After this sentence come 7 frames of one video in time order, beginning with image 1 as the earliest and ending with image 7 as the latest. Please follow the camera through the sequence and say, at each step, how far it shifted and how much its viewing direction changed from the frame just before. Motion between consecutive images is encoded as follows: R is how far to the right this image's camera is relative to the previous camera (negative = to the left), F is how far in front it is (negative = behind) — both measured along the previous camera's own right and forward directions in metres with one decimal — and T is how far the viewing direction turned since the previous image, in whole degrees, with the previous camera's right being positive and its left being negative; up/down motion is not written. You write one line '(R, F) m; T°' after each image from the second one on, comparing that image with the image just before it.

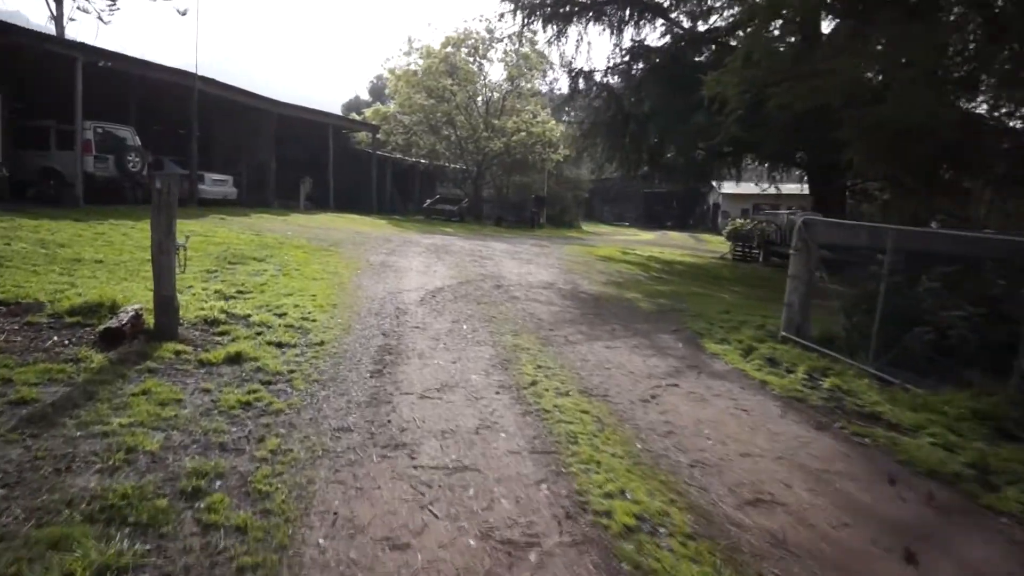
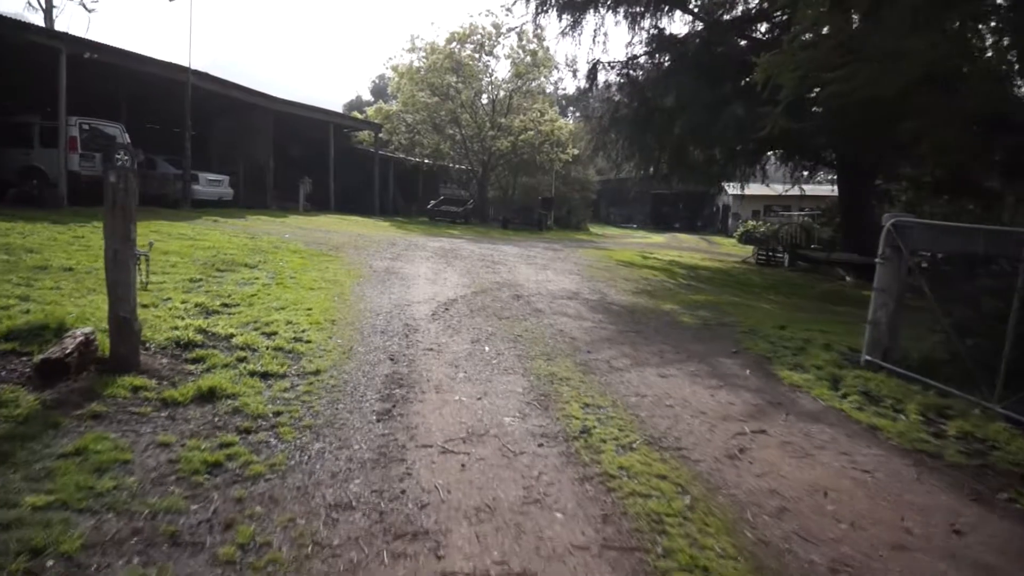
(-0.3, +1.1) m; 0°
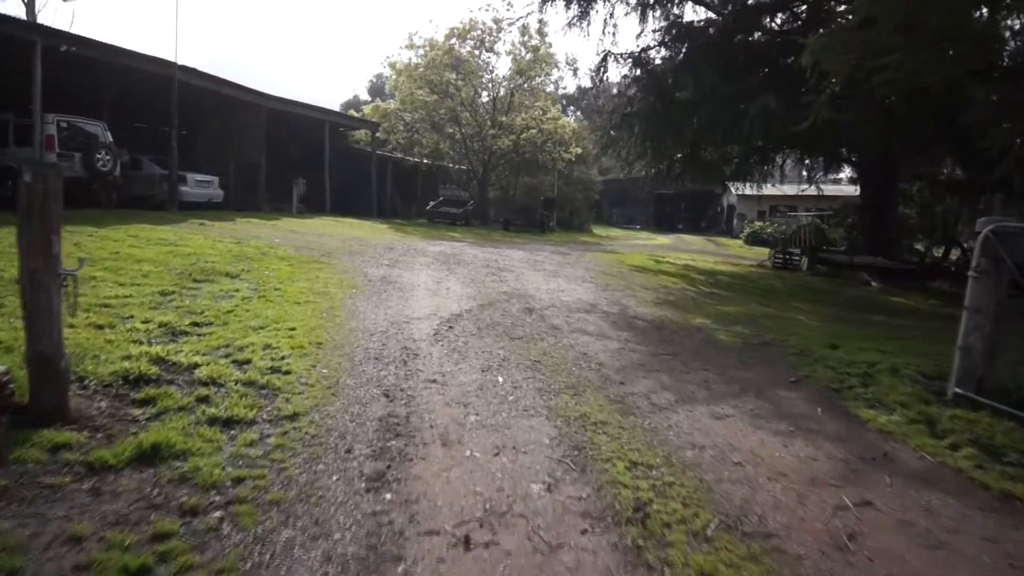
(-0.1, +1.0) m; 0°
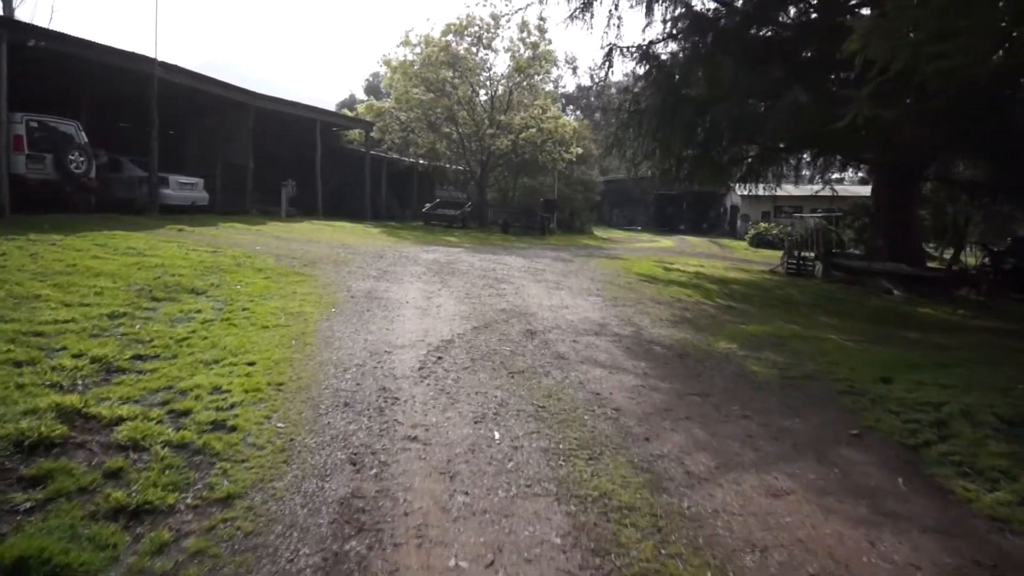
(0.0, +1.0) m; 0°
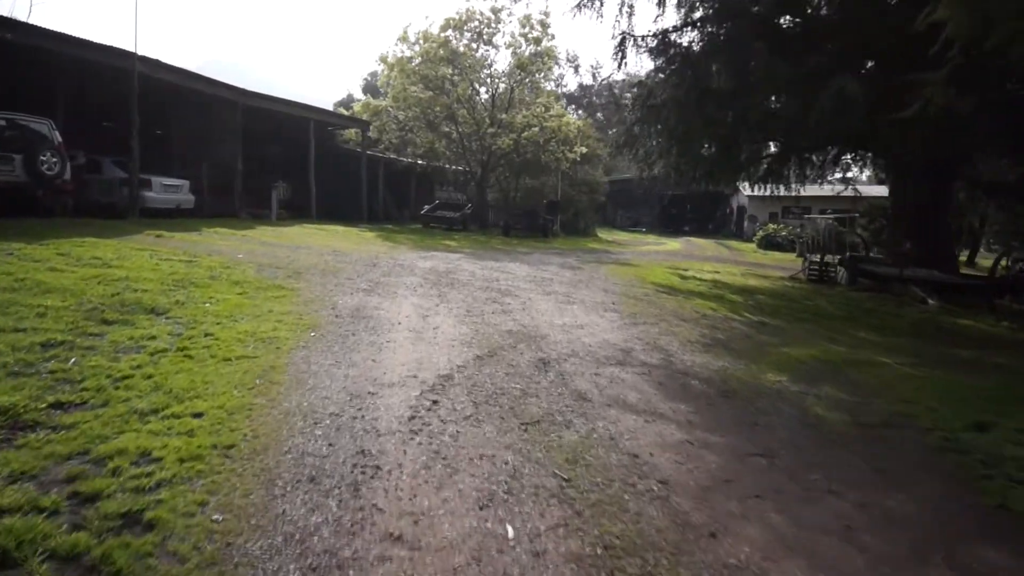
(-0.1, +1.1) m; 0°
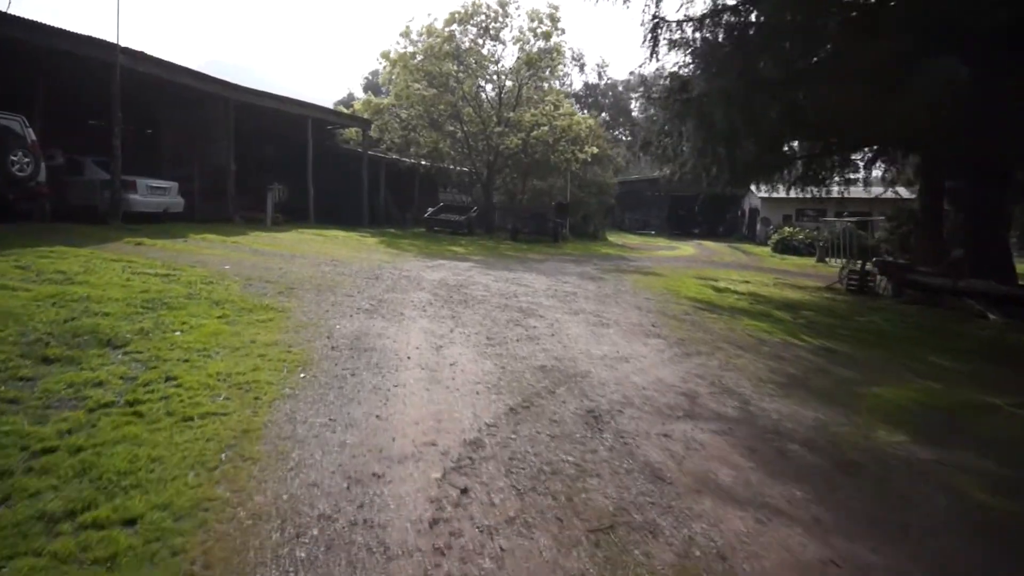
(-0.3, +1.3) m; 0°
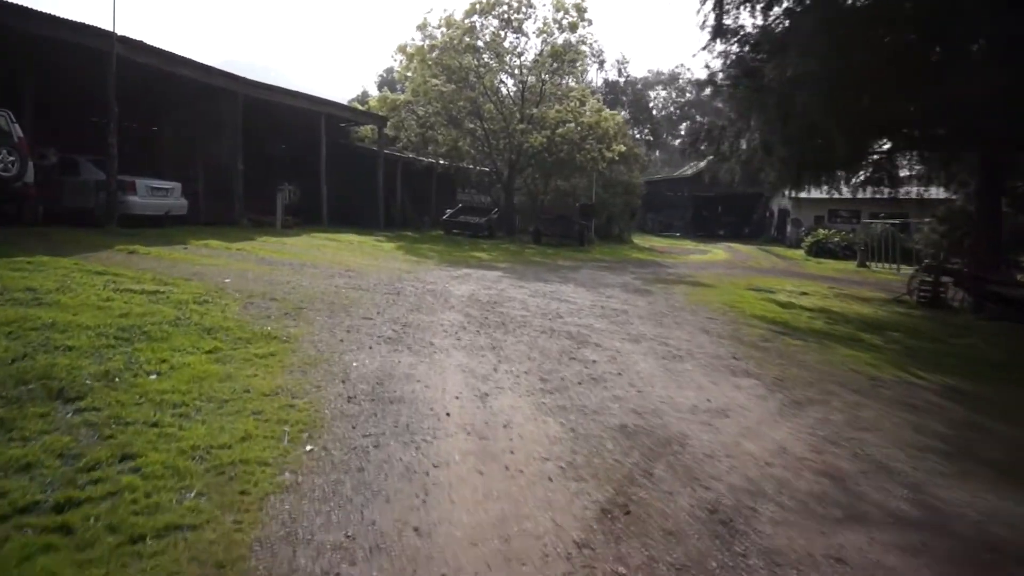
(-0.4, +1.4) m; -1°
